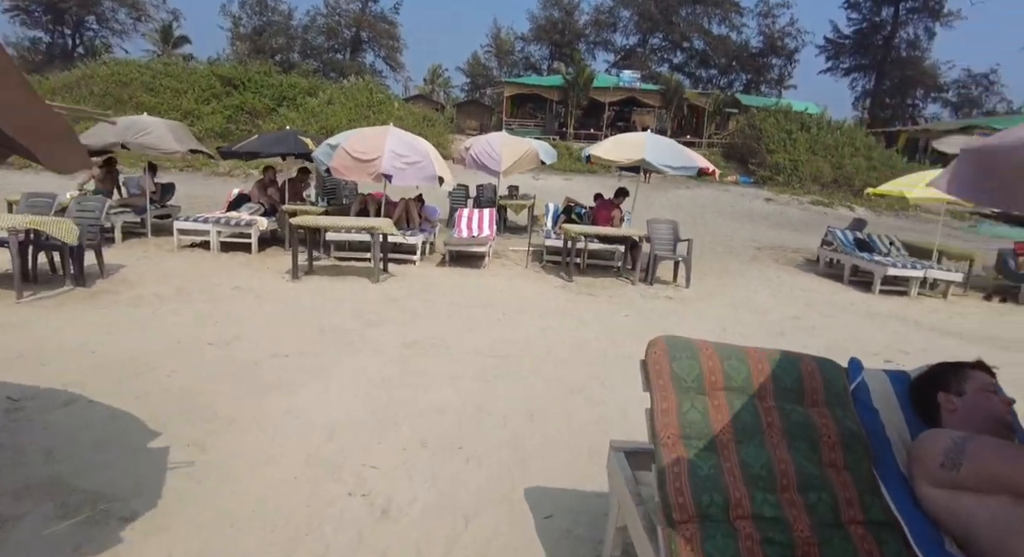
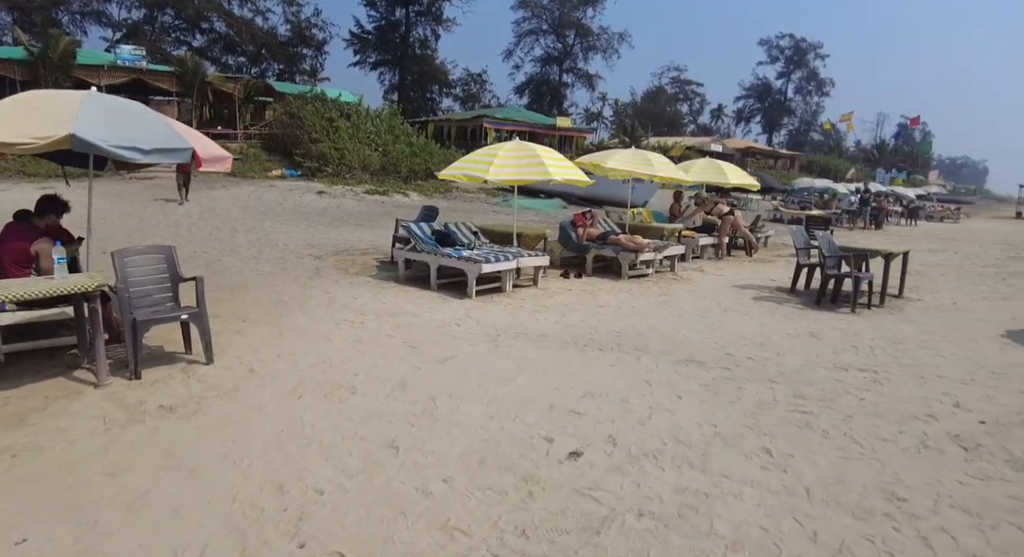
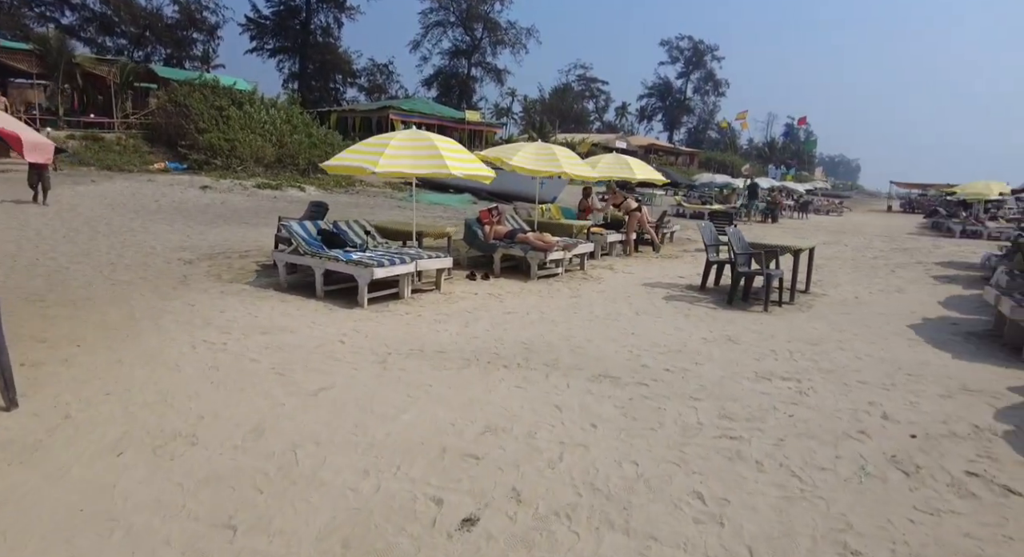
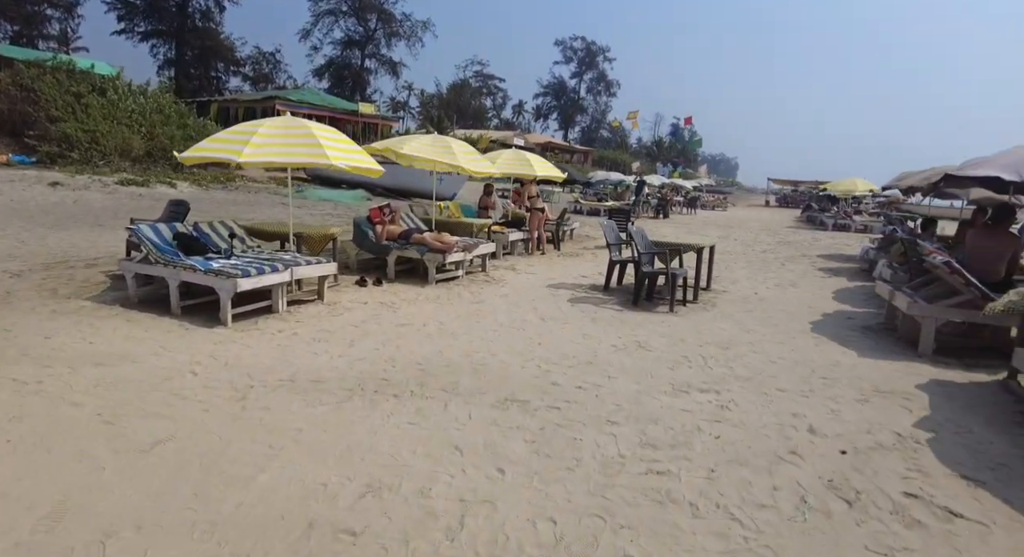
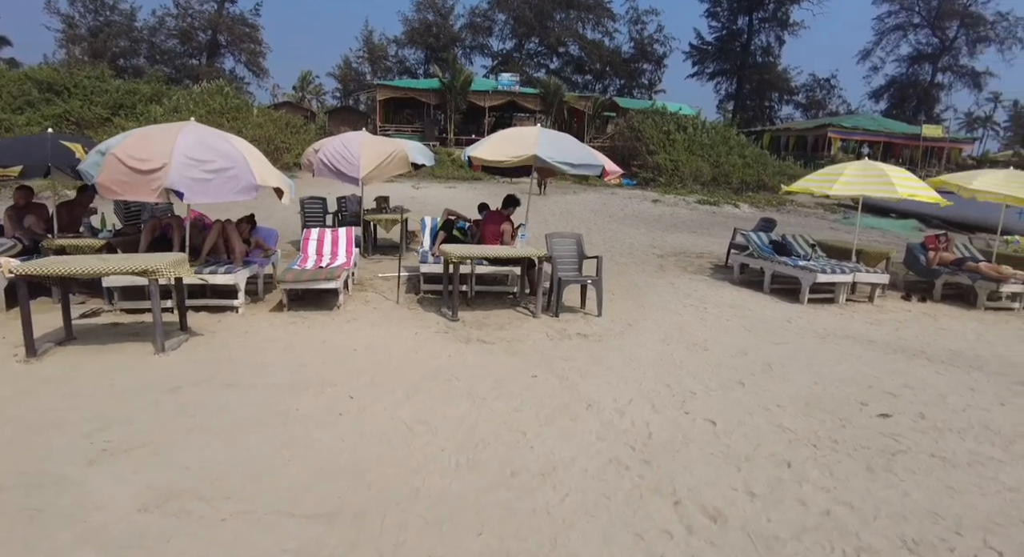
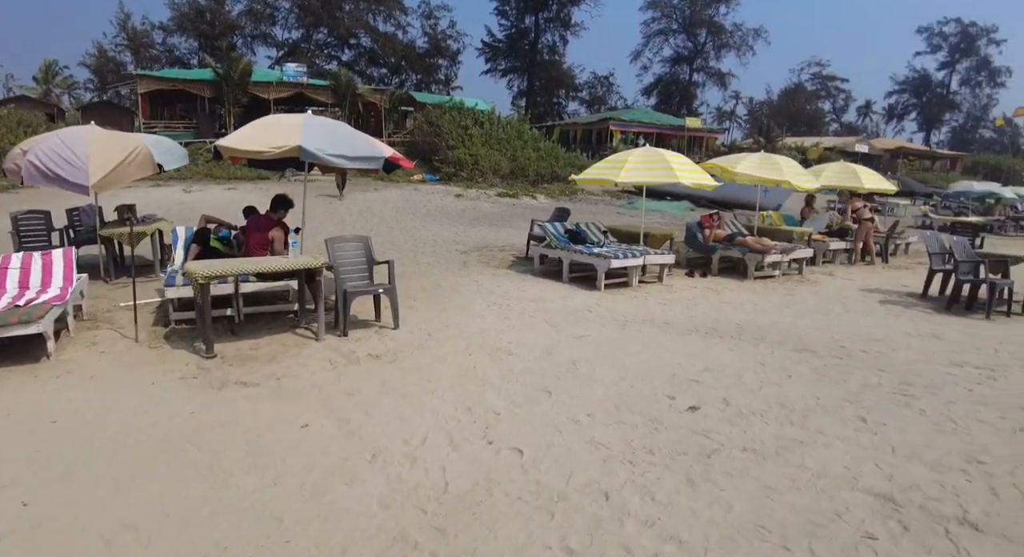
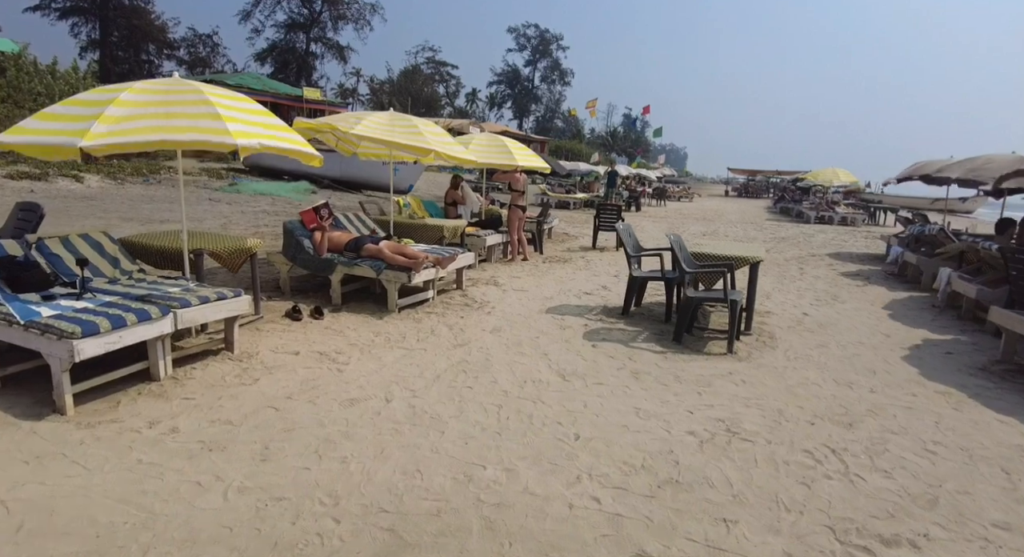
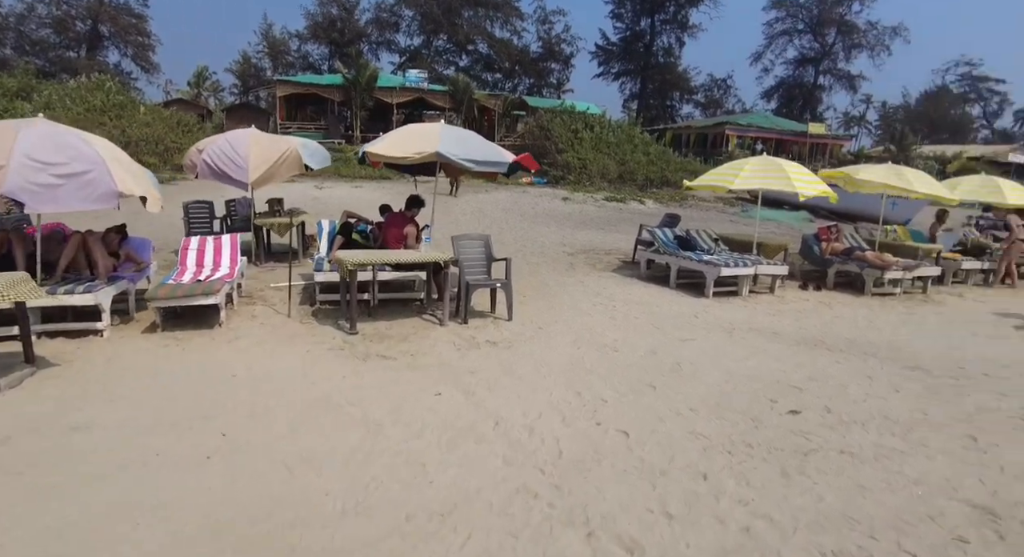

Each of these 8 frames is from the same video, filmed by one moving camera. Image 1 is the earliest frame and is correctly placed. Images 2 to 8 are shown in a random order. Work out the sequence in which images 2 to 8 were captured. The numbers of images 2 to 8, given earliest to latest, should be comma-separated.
5, 8, 6, 2, 3, 4, 7
